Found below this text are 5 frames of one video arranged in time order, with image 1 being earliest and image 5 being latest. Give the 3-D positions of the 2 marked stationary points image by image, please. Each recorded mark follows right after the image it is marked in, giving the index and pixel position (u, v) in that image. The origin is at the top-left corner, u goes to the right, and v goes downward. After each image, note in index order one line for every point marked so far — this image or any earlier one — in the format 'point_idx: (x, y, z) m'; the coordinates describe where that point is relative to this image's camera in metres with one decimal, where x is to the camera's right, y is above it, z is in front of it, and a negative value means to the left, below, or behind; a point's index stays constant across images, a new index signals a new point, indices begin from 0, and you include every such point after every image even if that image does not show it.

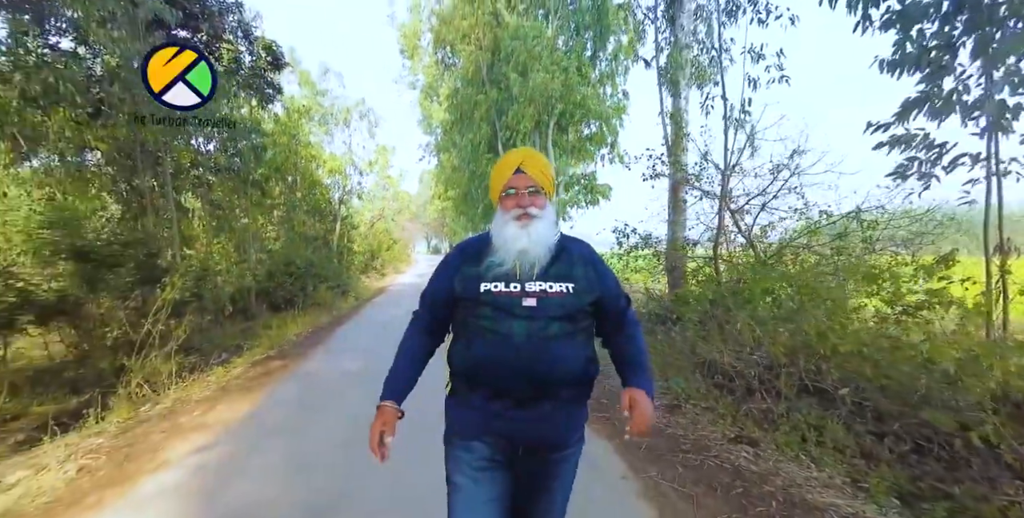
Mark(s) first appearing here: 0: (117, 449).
0: (-2.8, -1.3, +2.9) m
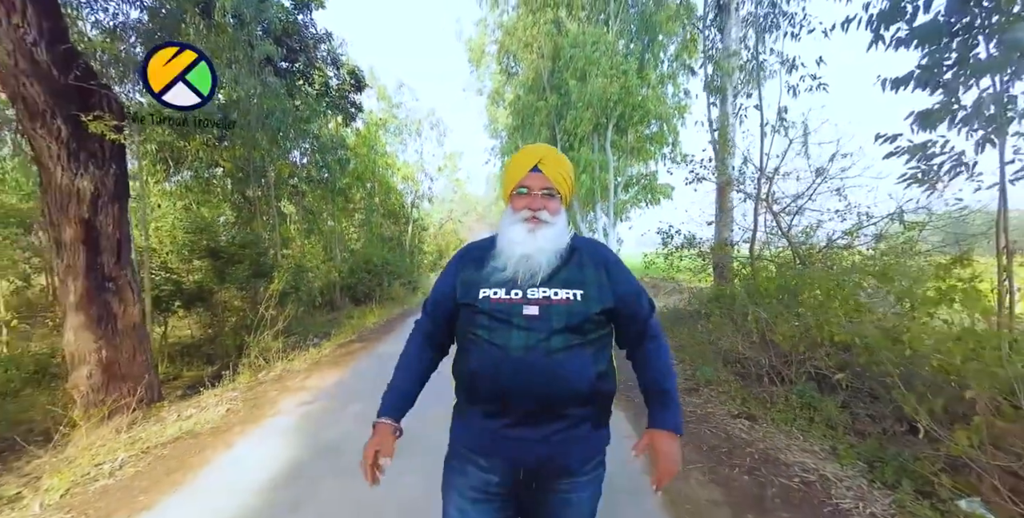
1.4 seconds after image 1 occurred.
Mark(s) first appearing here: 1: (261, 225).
0: (-2.5, -1.3, +3.9) m
1: (-4.6, +0.6, +7.6) m
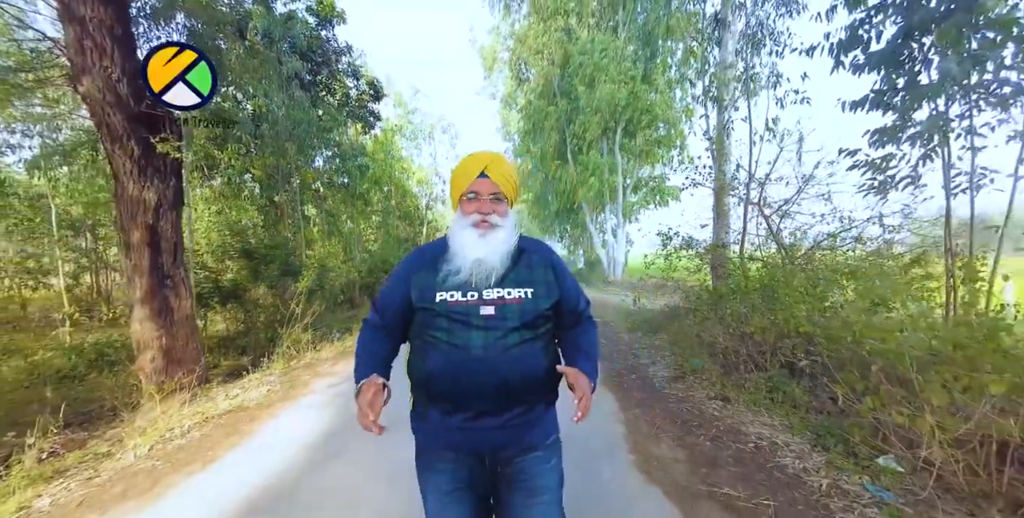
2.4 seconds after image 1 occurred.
0: (-2.4, -1.3, +4.4) m
1: (-4.4, +0.6, +8.2) m
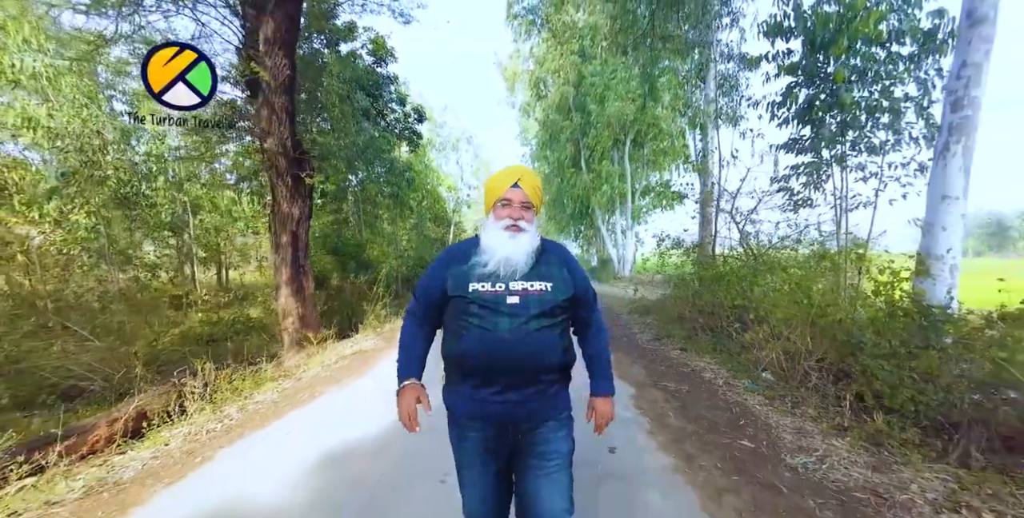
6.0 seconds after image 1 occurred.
0: (-2.1, -1.3, +6.2) m
1: (-3.9, +0.7, +10.0) m
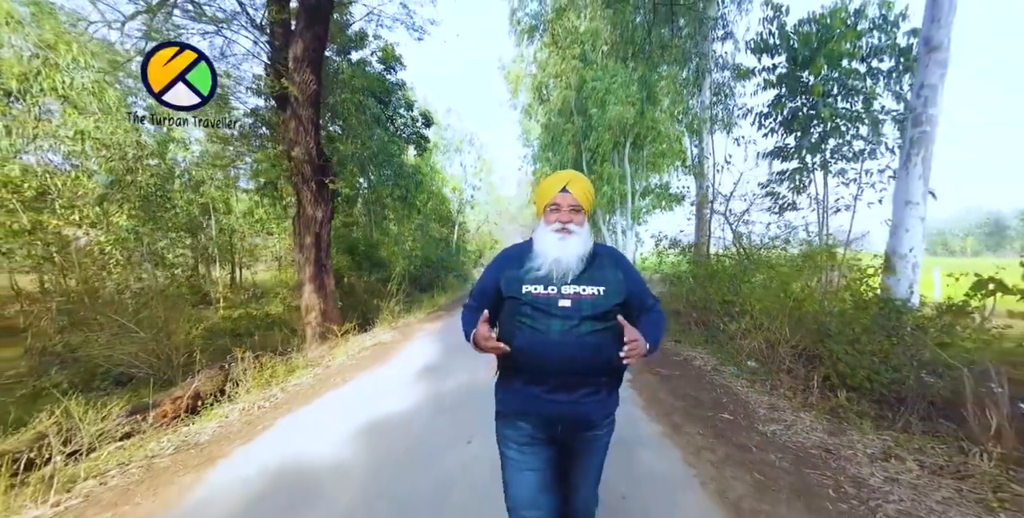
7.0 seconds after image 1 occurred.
0: (-2.0, -1.2, +6.6) m
1: (-3.7, +0.7, +10.4) m
